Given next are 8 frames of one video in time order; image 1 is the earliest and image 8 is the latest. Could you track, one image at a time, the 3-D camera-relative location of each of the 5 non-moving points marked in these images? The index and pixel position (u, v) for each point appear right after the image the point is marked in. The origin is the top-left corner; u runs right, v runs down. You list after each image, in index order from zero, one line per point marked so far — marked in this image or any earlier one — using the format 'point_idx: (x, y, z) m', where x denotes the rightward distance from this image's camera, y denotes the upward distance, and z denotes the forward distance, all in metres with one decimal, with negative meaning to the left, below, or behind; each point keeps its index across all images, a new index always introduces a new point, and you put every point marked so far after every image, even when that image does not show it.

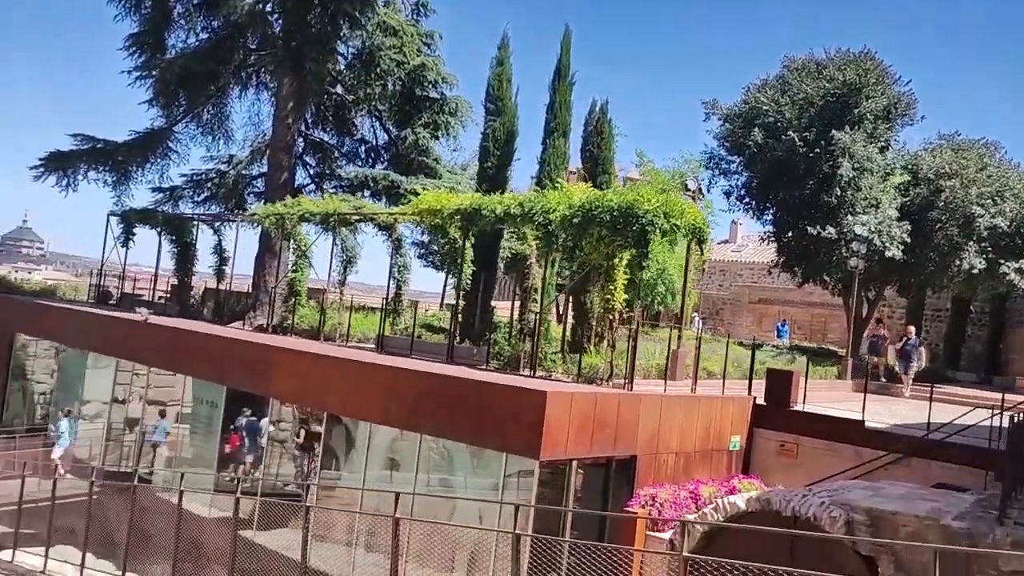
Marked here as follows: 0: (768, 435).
0: (+3.6, -2.1, +12.5) m
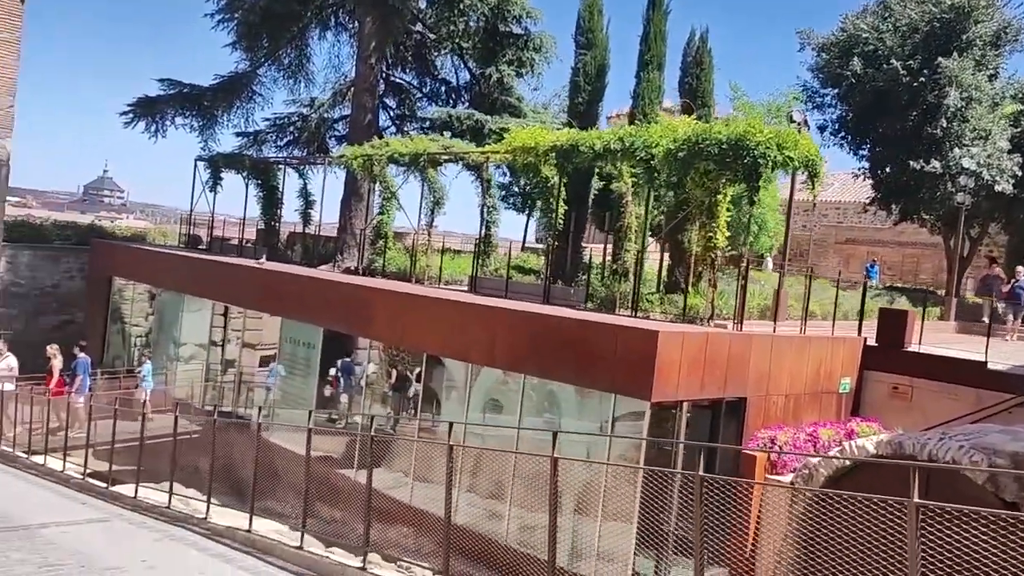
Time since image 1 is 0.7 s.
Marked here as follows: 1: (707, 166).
0: (+5.0, -1.2, +12.1) m
1: (+2.5, +1.5, +11.1) m
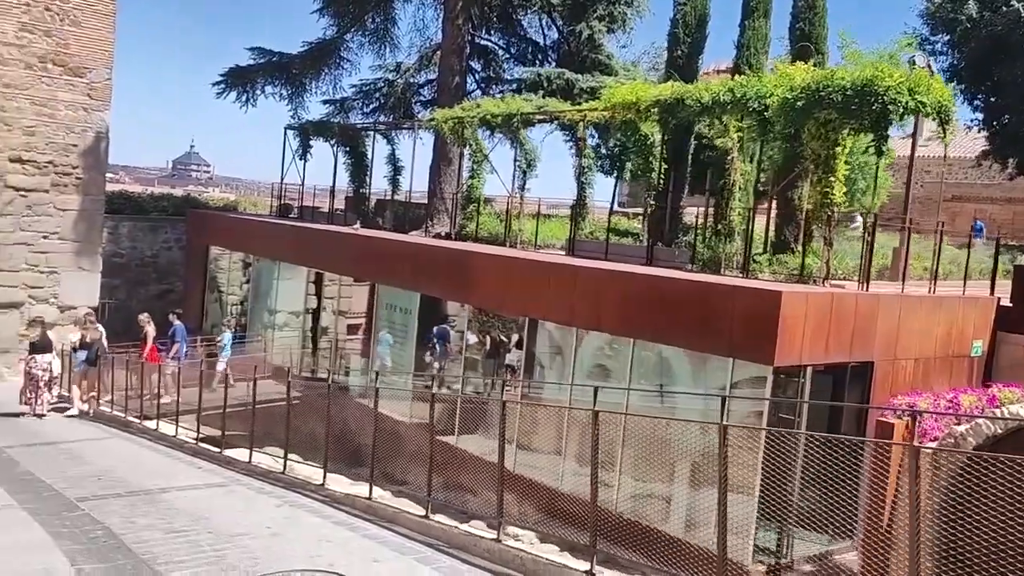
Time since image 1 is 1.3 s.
0: (+6.4, -0.6, +11.2) m
1: (+3.7, +2.0, +10.4) m
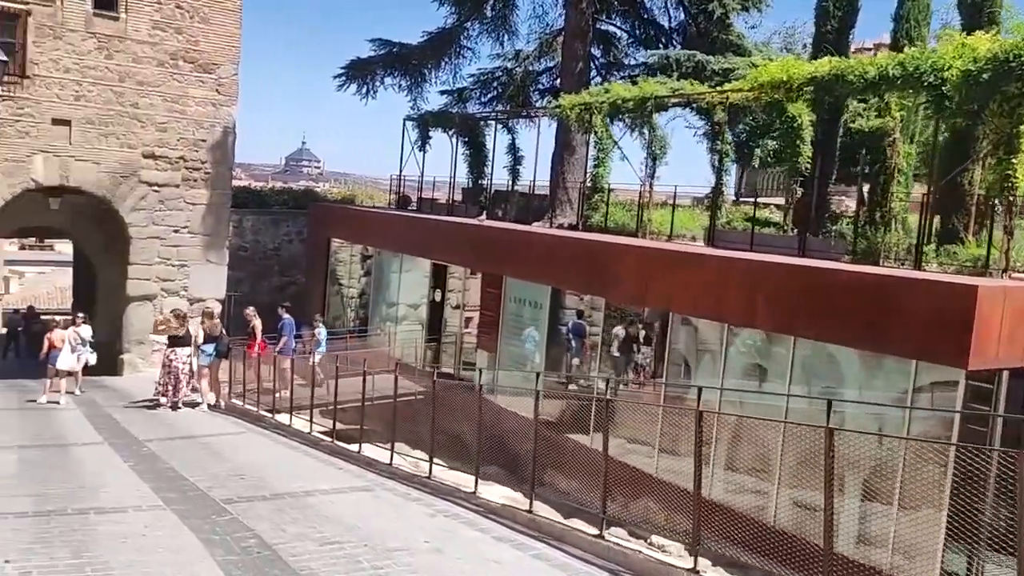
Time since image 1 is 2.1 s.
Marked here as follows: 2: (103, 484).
0: (+8.0, -0.6, +9.8) m
1: (+5.3, +2.1, +9.2) m
2: (-3.4, -1.6, +7.4) m
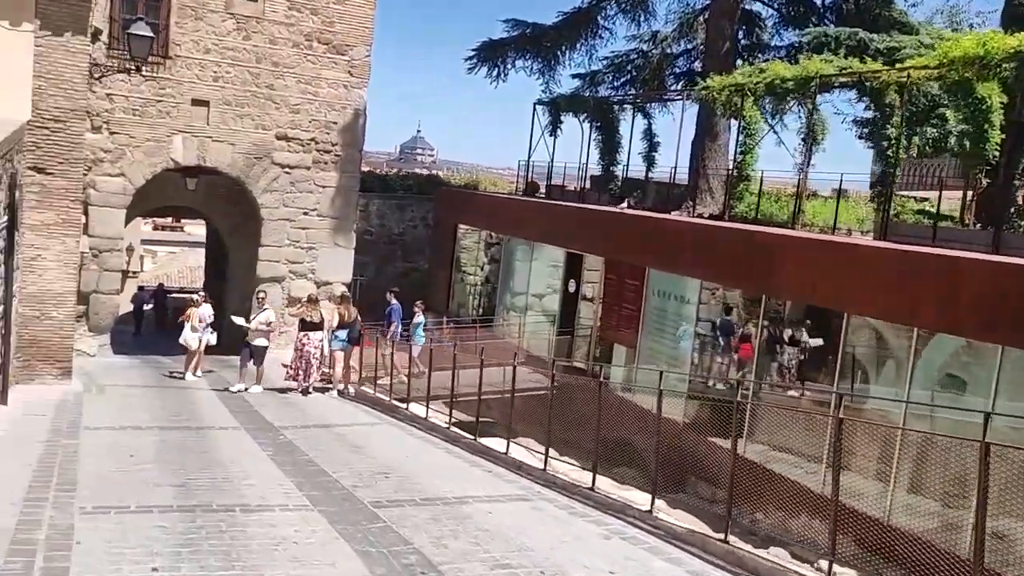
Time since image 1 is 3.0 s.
0: (+9.6, -0.7, +8.0) m
1: (+6.9, +2.0, +7.7) m
2: (-2.1, -1.5, +7.0) m
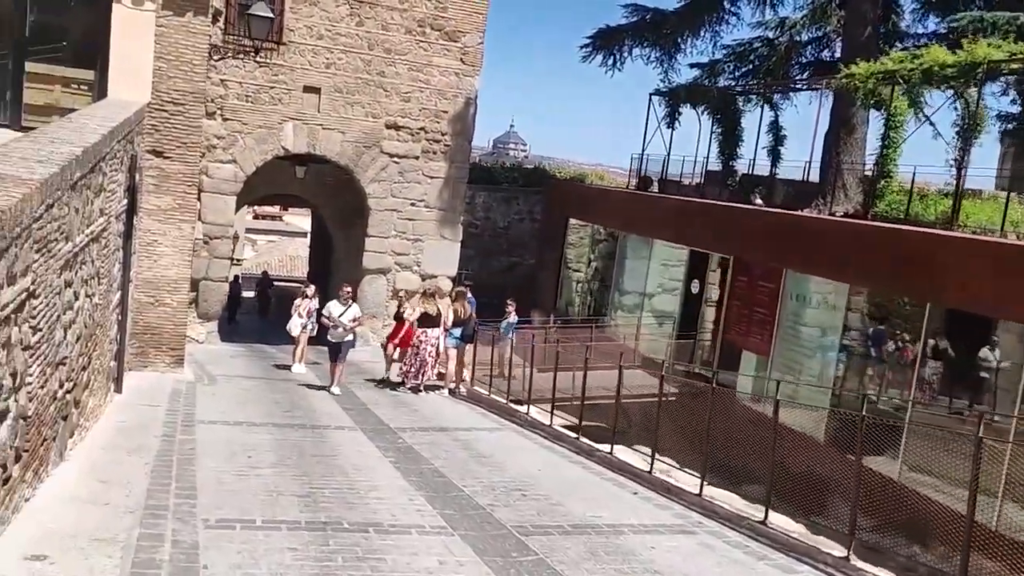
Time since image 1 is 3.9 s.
0: (+10.7, -1.0, +6.2) m
1: (+8.1, +1.8, +6.2) m
2: (-1.0, -1.4, +6.4) m
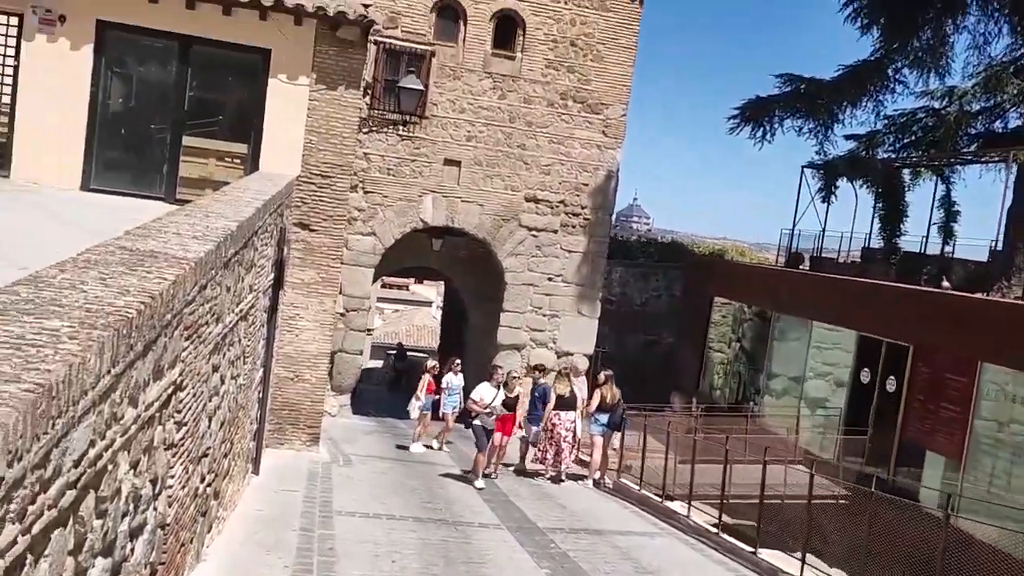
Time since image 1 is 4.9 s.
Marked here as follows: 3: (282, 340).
0: (+11.8, -1.8, +3.8) m
1: (+9.2, +1.0, +4.4) m
2: (+0.1, -2.0, +5.5) m
3: (-3.0, -0.7, +11.5) m
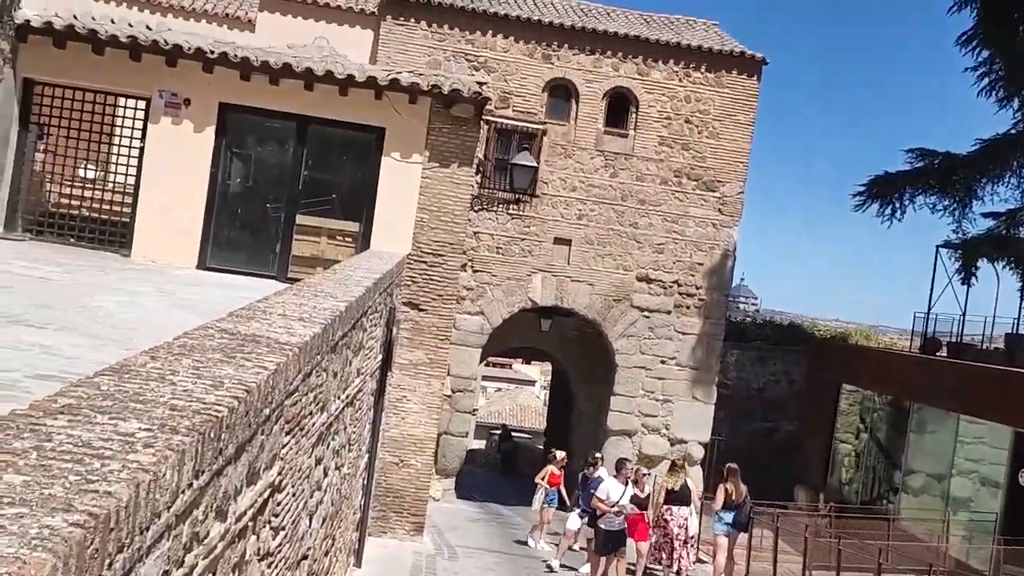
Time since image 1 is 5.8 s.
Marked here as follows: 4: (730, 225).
0: (+12.2, -2.2, +1.7) m
1: (+9.8, +0.6, +2.8) m
2: (+0.9, -2.5, +4.7) m
3: (-1.6, -1.7, +11.1) m
4: (+4.2, +1.2, +17.0) m
